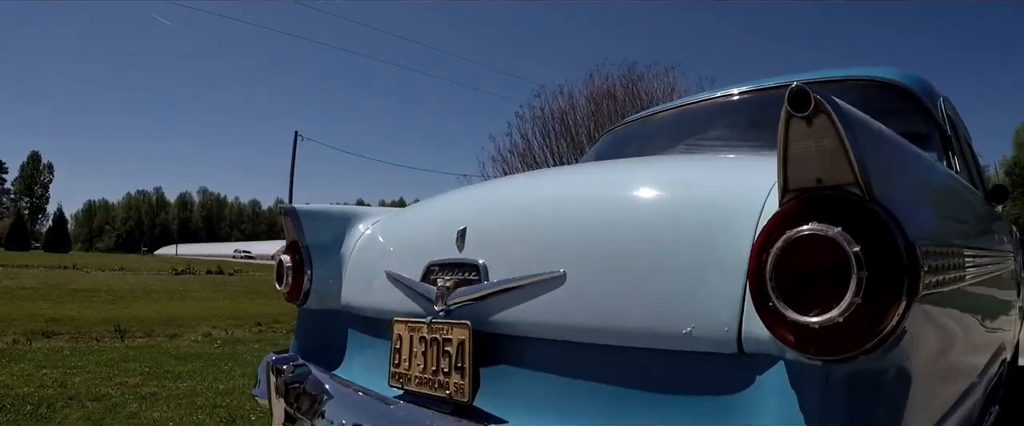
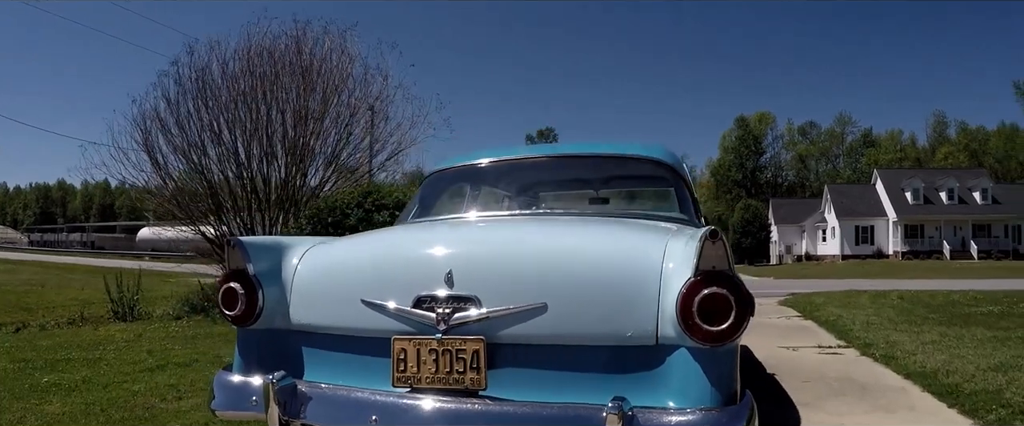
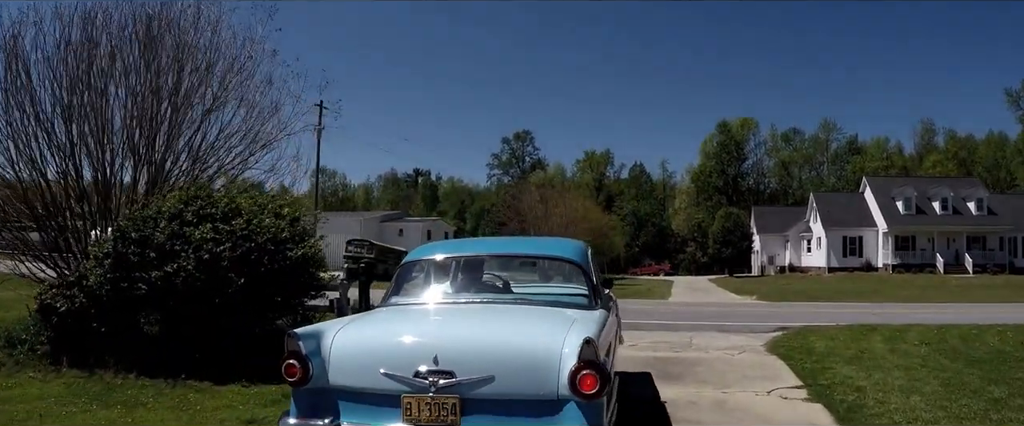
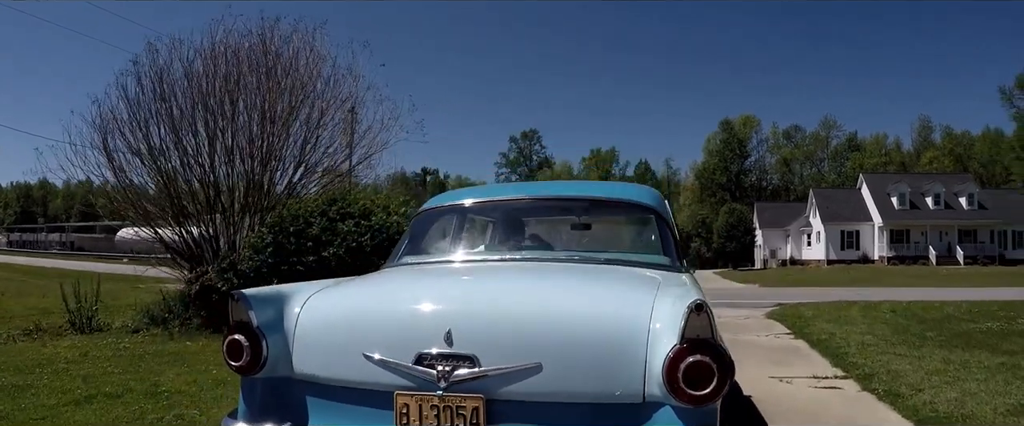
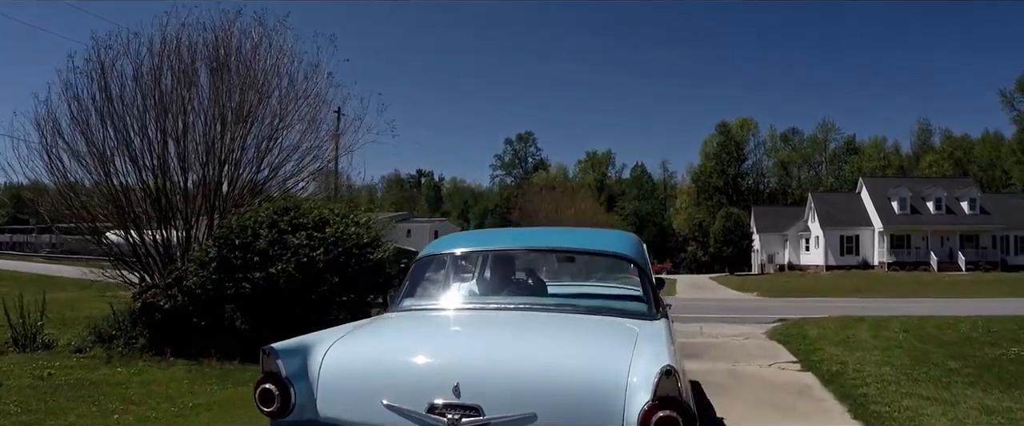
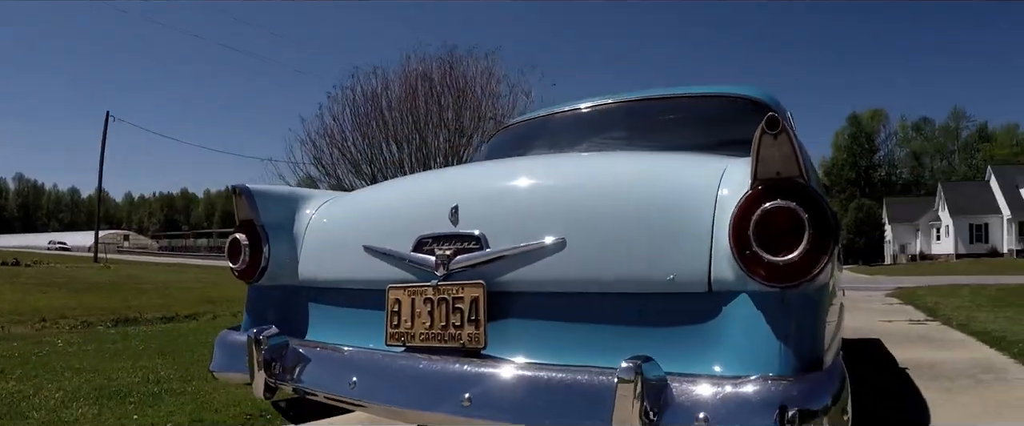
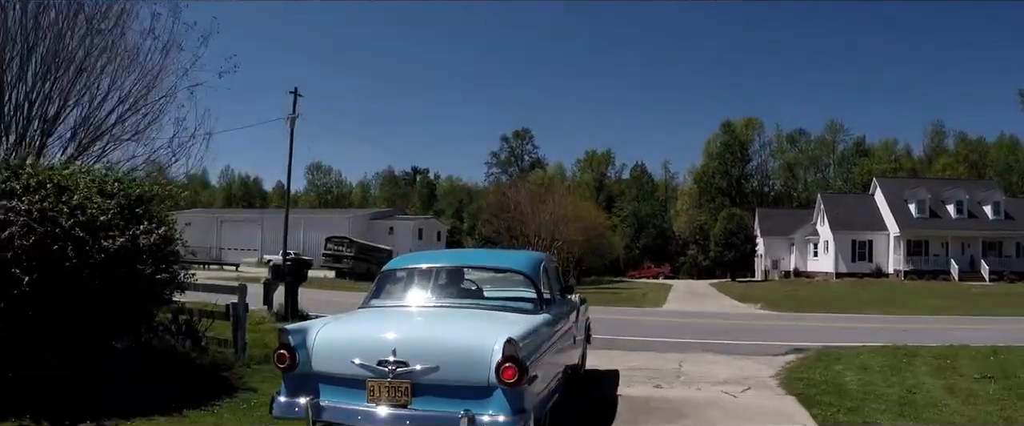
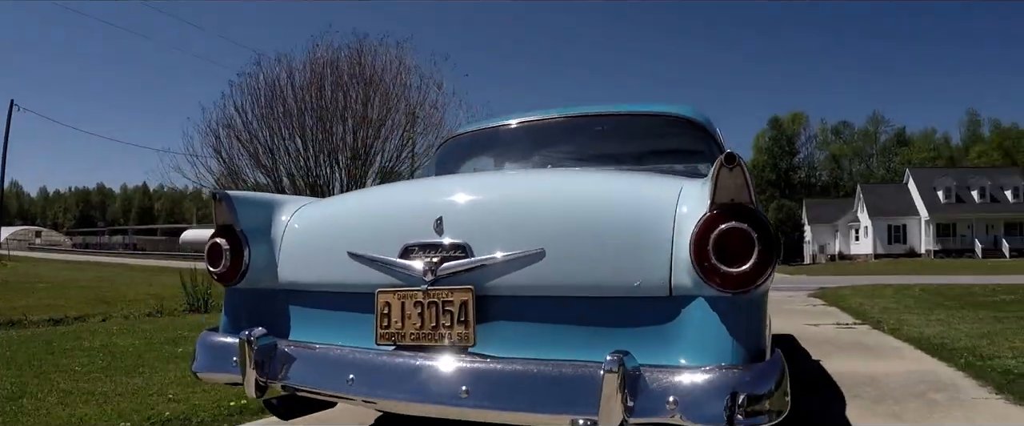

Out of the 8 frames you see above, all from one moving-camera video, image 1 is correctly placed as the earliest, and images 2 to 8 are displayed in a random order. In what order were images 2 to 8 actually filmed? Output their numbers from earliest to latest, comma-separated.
6, 8, 2, 4, 5, 3, 7
